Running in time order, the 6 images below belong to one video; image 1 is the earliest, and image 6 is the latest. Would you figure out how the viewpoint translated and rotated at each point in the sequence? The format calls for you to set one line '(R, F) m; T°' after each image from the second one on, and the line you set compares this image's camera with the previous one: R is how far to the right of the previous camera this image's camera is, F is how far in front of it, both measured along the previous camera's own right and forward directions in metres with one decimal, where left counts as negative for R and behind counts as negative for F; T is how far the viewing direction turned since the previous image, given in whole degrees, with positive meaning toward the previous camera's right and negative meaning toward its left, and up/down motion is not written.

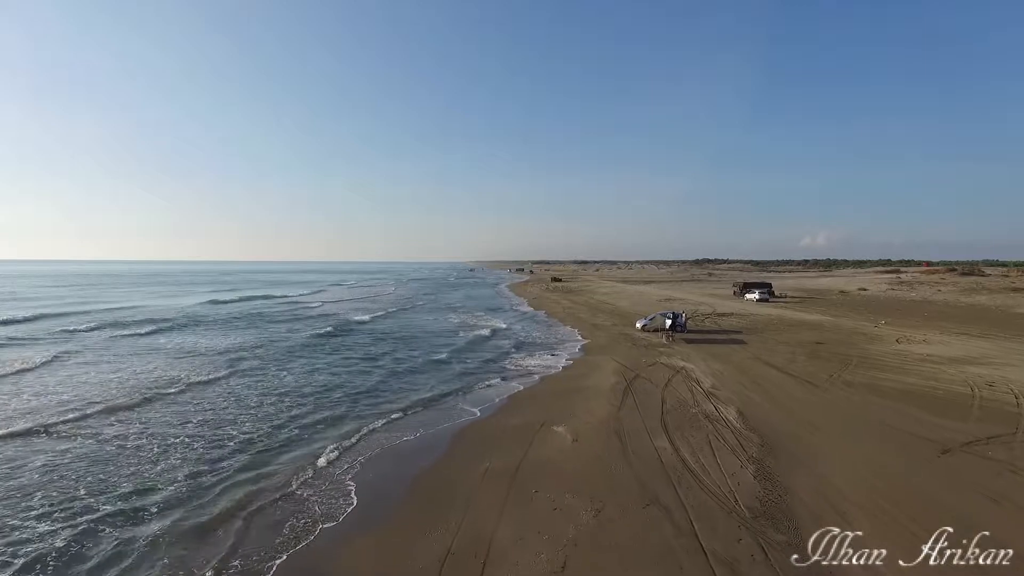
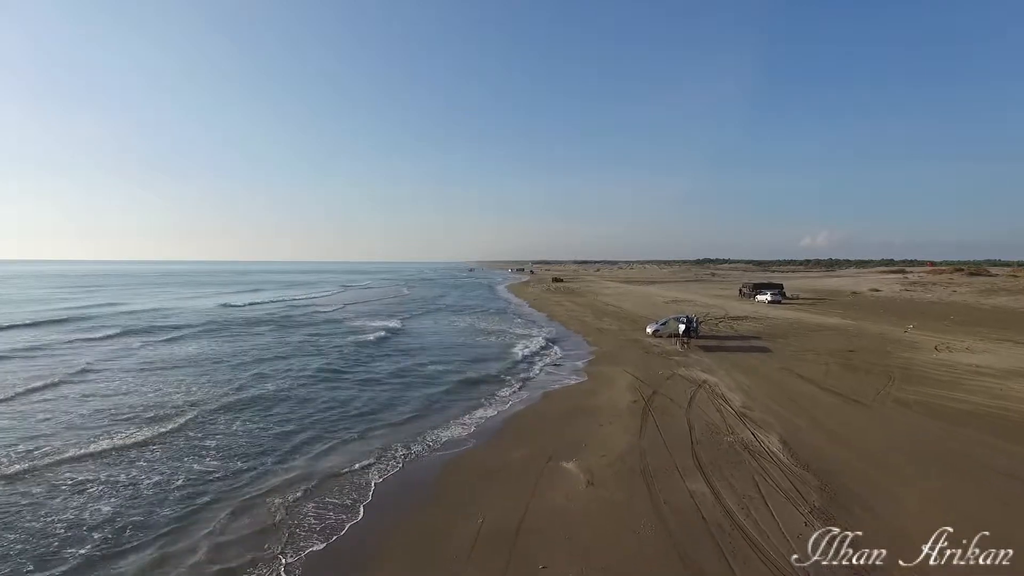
(0.0, +1.9) m; 0°
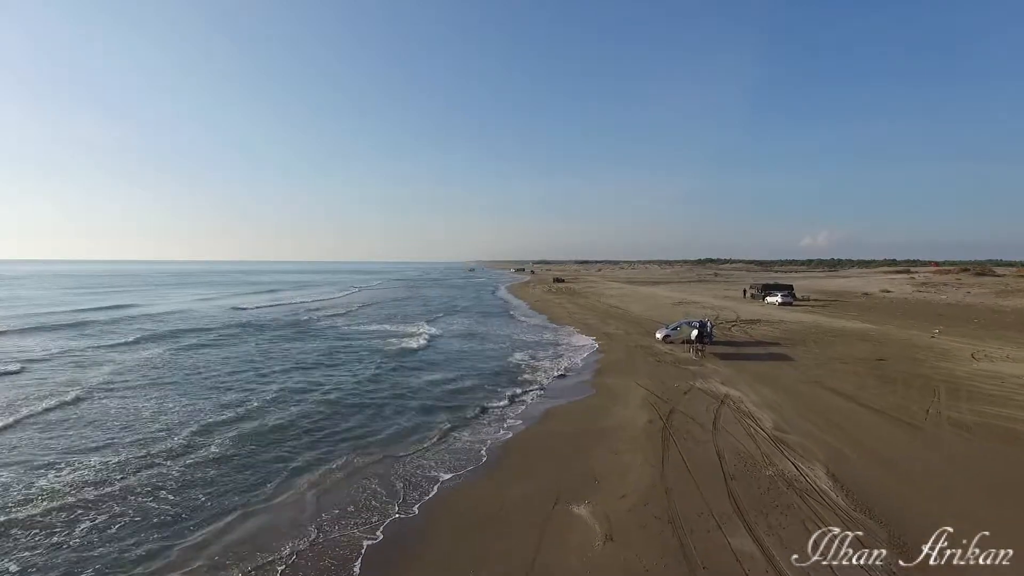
(0.0, +1.5) m; 0°
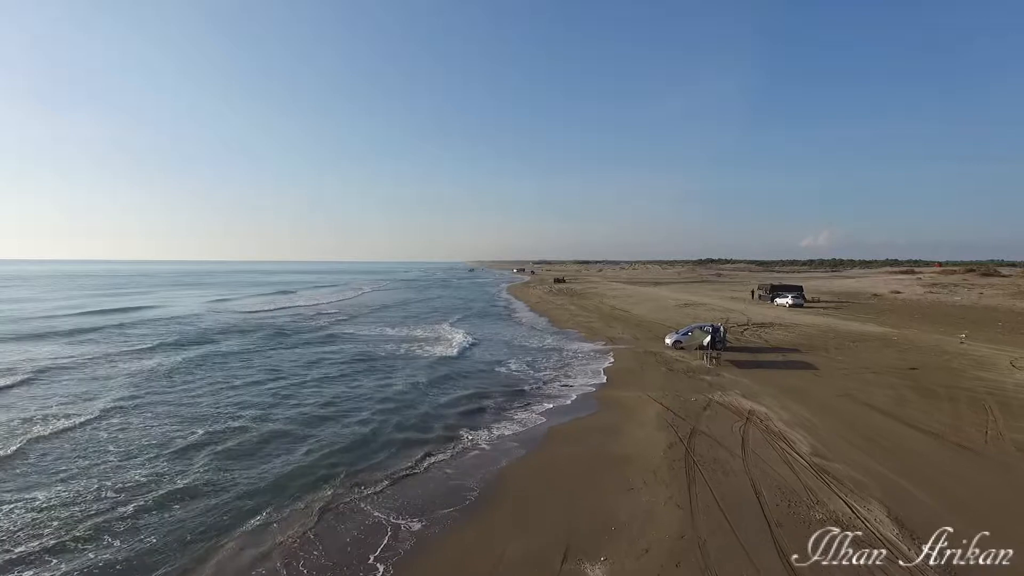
(0.0, +1.4) m; 0°
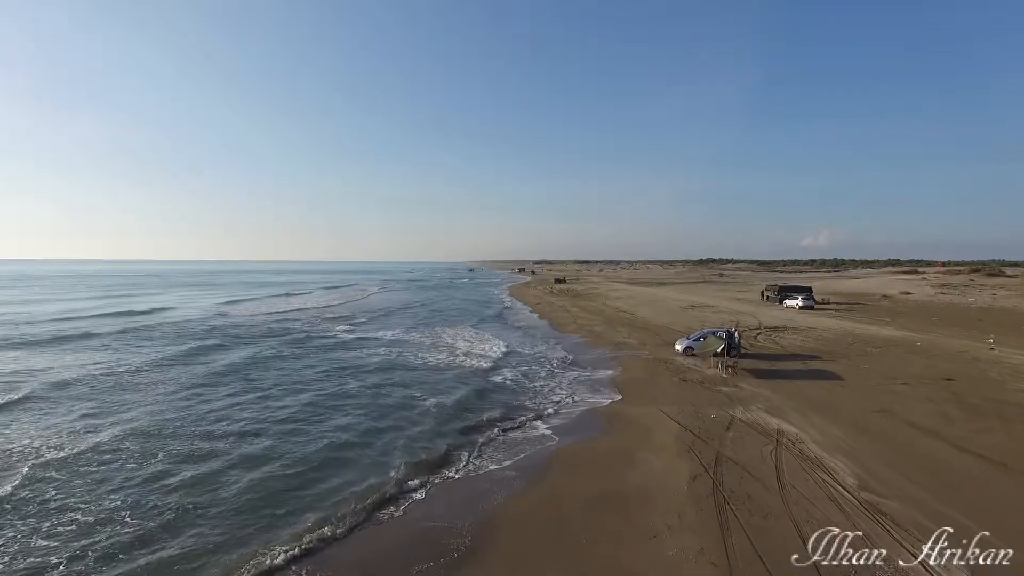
(0.0, +1.3) m; 0°
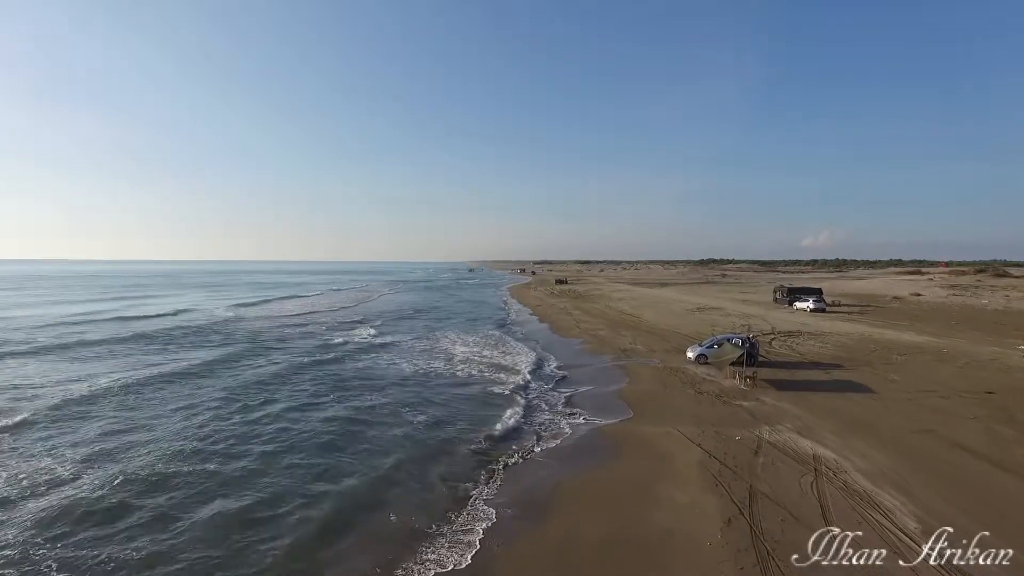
(0.0, +1.2) m; 0°
